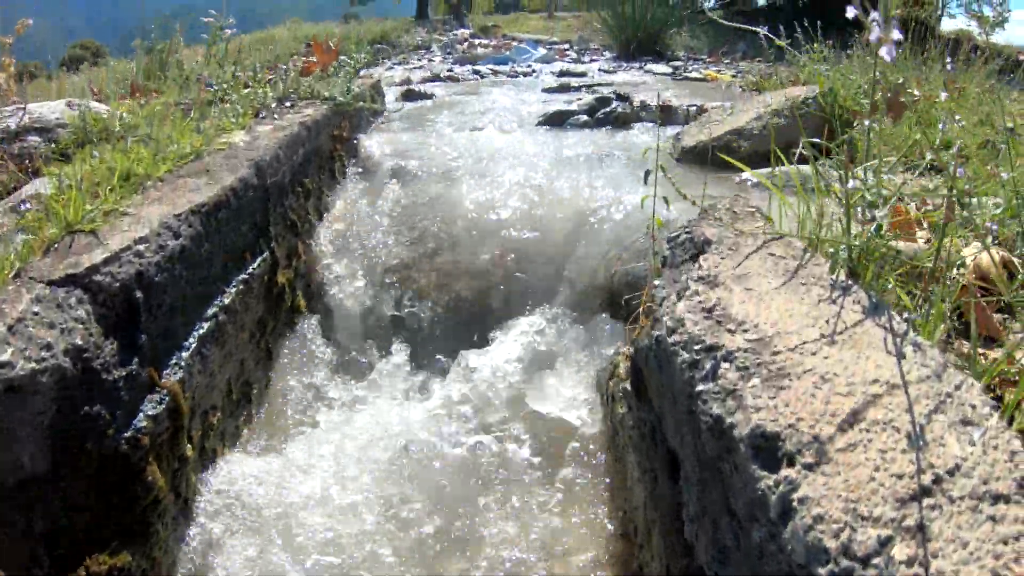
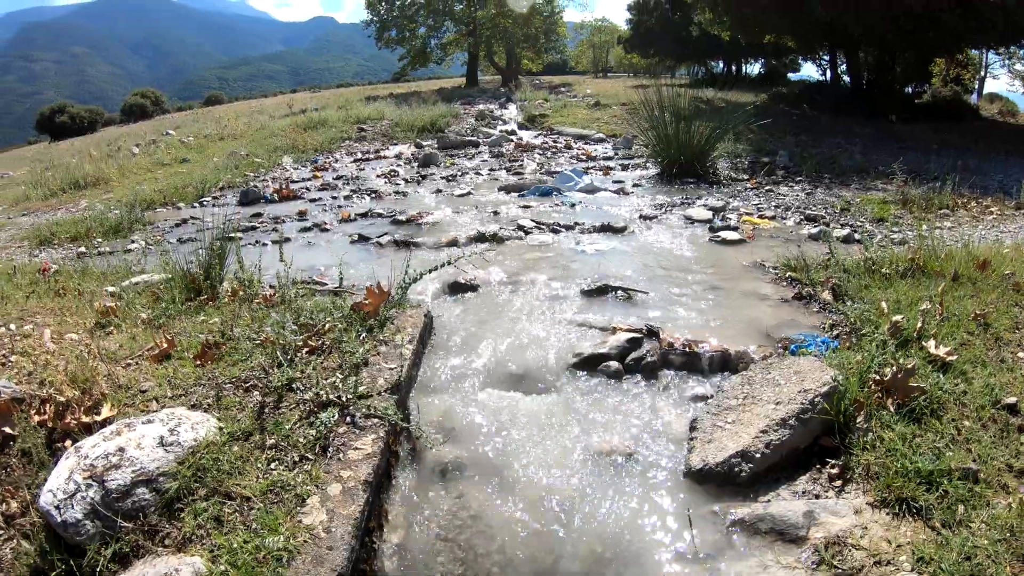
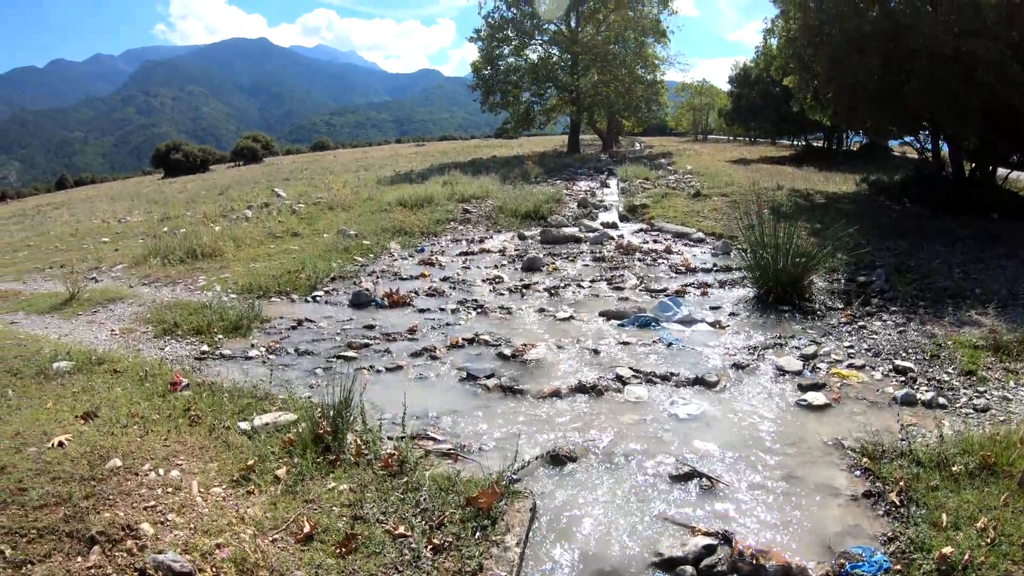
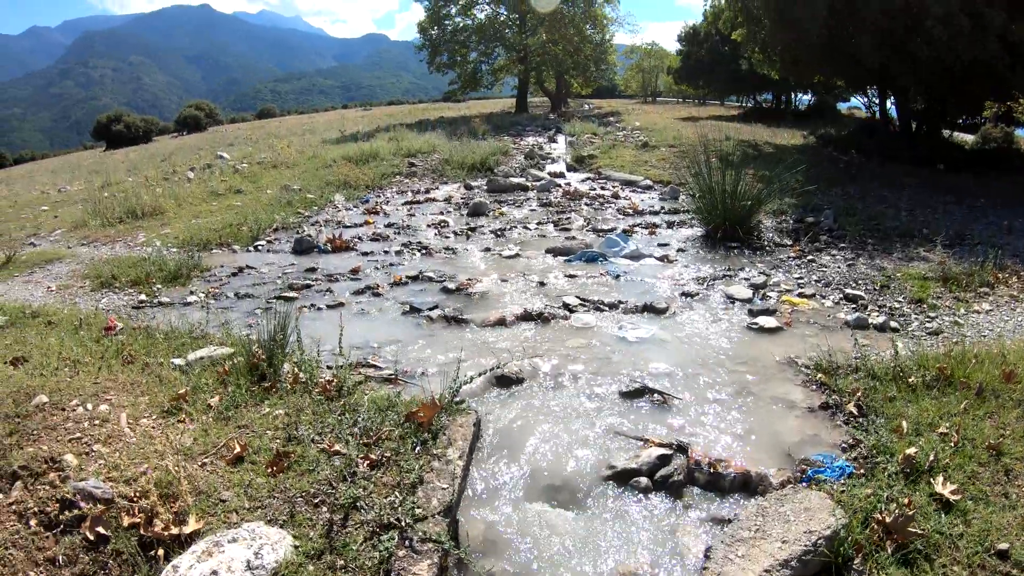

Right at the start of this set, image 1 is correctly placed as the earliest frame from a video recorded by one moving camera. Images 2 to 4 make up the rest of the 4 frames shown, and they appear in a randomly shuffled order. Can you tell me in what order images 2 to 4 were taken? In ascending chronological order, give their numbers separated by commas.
2, 4, 3
